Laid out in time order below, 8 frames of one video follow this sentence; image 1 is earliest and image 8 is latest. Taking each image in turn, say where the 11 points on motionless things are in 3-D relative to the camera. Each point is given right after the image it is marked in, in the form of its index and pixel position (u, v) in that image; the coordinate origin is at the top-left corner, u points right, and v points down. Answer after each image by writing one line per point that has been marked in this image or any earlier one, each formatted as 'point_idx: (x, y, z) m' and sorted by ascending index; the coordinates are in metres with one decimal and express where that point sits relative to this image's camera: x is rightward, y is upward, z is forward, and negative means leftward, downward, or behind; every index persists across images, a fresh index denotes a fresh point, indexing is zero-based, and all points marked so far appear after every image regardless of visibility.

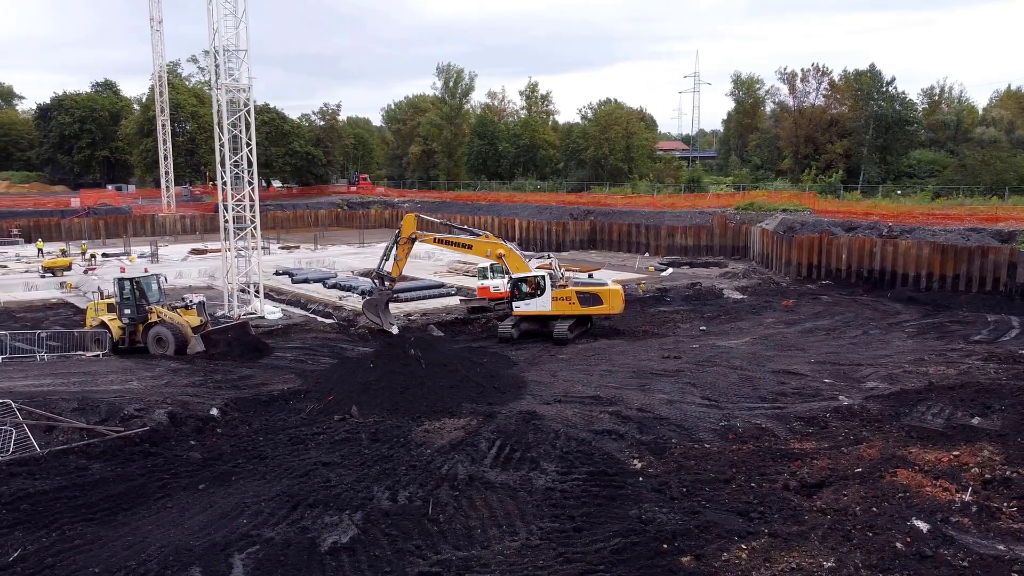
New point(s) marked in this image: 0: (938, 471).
0: (+5.3, -2.3, +10.0) m
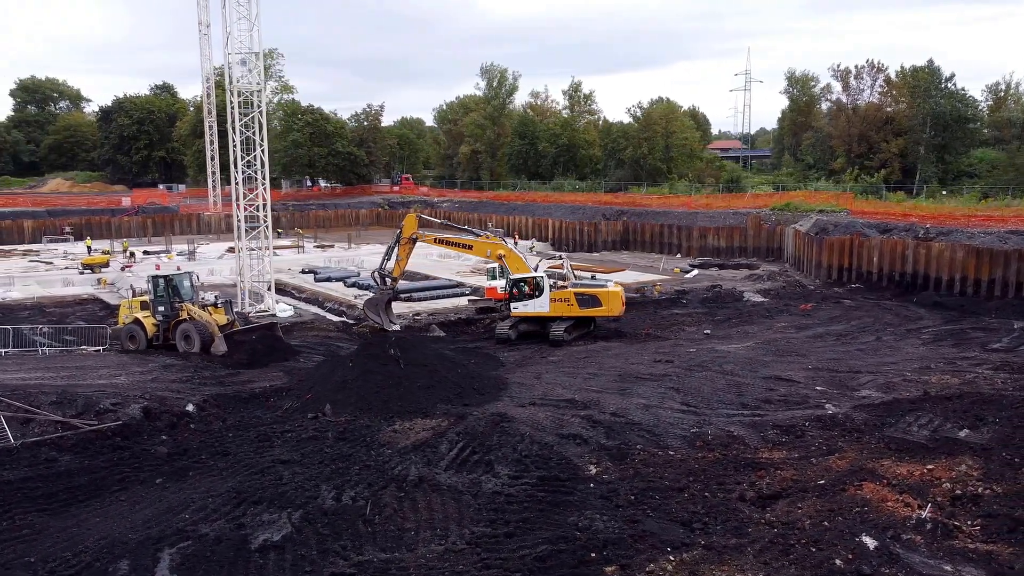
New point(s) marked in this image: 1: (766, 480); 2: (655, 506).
0: (+4.7, -2.3, +9.6) m
1: (+3.1, -2.3, +9.8) m
2: (+1.6, -2.5, +9.1) m
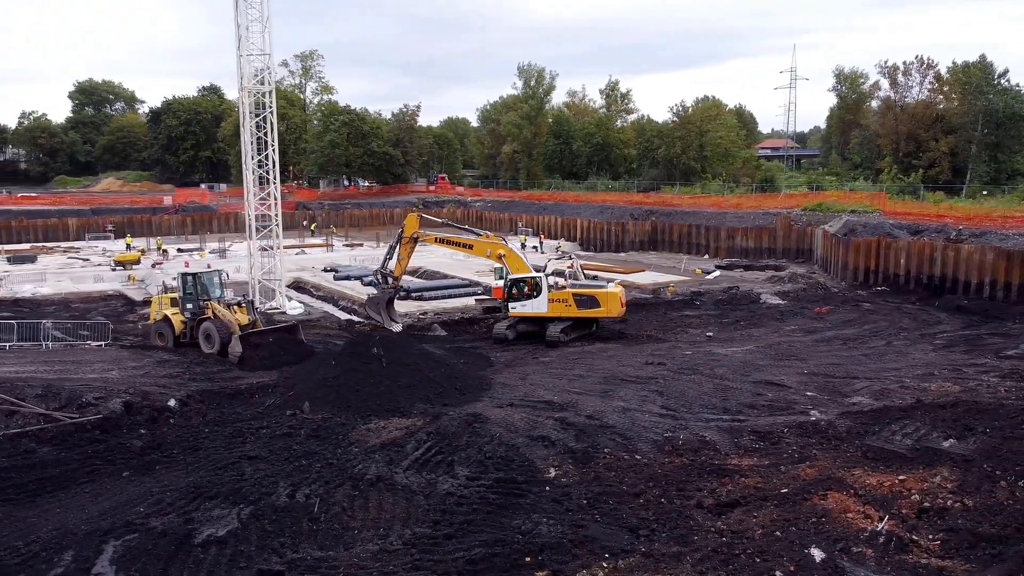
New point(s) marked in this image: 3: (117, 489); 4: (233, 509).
0: (+4.1, -2.4, +9.2) m
1: (+2.6, -2.4, +9.6) m
2: (+1.0, -2.5, +8.9) m
3: (-4.7, -2.4, +9.7) m
4: (-3.1, -2.5, +9.0) m
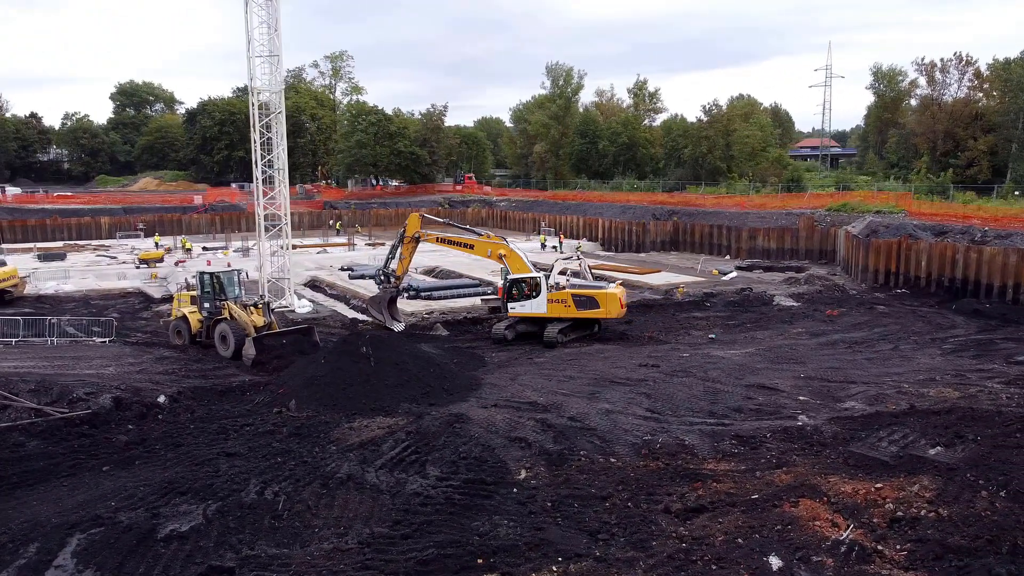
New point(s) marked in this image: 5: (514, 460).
0: (+3.7, -2.4, +9.0) m
1: (+2.2, -2.4, +9.5) m
2: (+0.6, -2.5, +8.9) m
3: (-5.1, -2.4, +9.8) m
4: (-3.5, -2.4, +9.1) m
5: (0.0, -2.2, +10.5) m
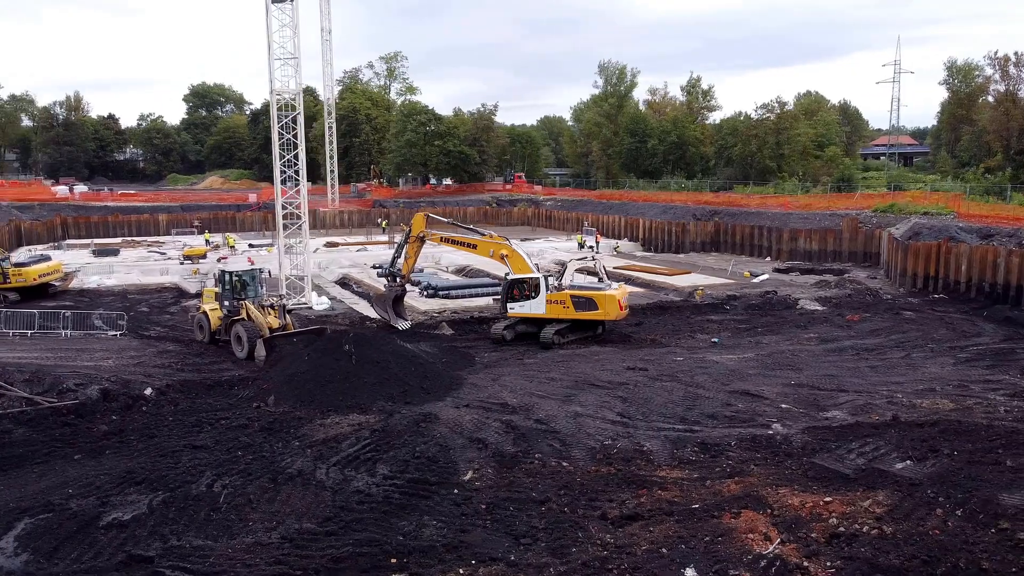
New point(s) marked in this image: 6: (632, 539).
0: (+3.0, -2.5, +8.7) m
1: (+1.5, -2.4, +9.3) m
2: (-0.1, -2.5, +8.8) m
3: (-5.7, -2.3, +10.3) m
4: (-4.2, -2.4, +9.4) m
5: (-0.6, -2.2, +10.5) m
6: (+1.2, -2.6, +8.4) m
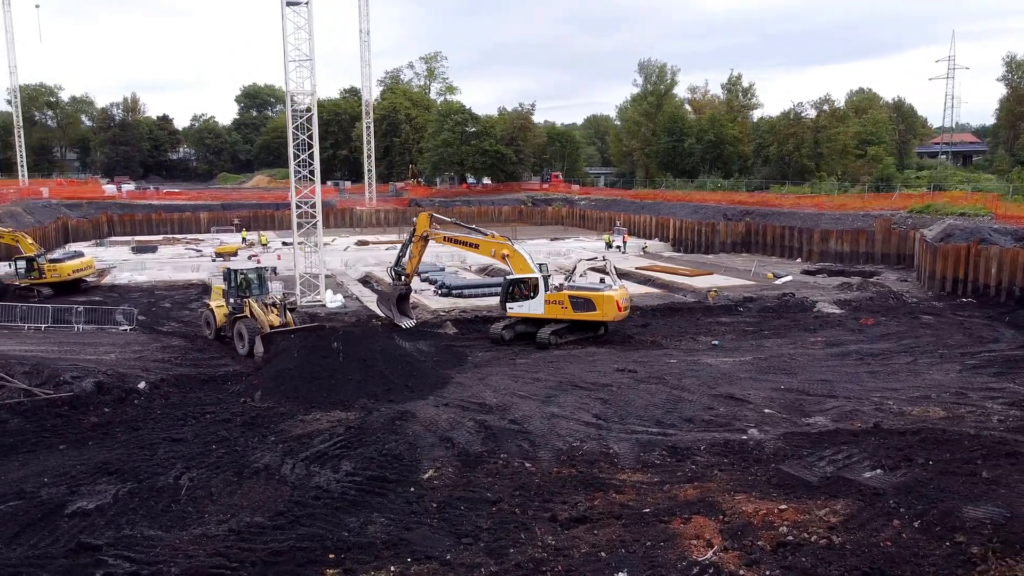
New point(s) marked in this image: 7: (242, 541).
0: (+2.4, -2.5, +8.6) m
1: (+0.9, -2.4, +9.3) m
2: (-0.7, -2.5, +8.9) m
3: (-6.2, -2.3, +10.7) m
4: (-4.7, -2.4, +9.7) m
5: (-1.1, -2.2, +10.6) m
6: (+0.6, -2.6, +8.3) m
7: (-2.7, -2.6, +8.2) m
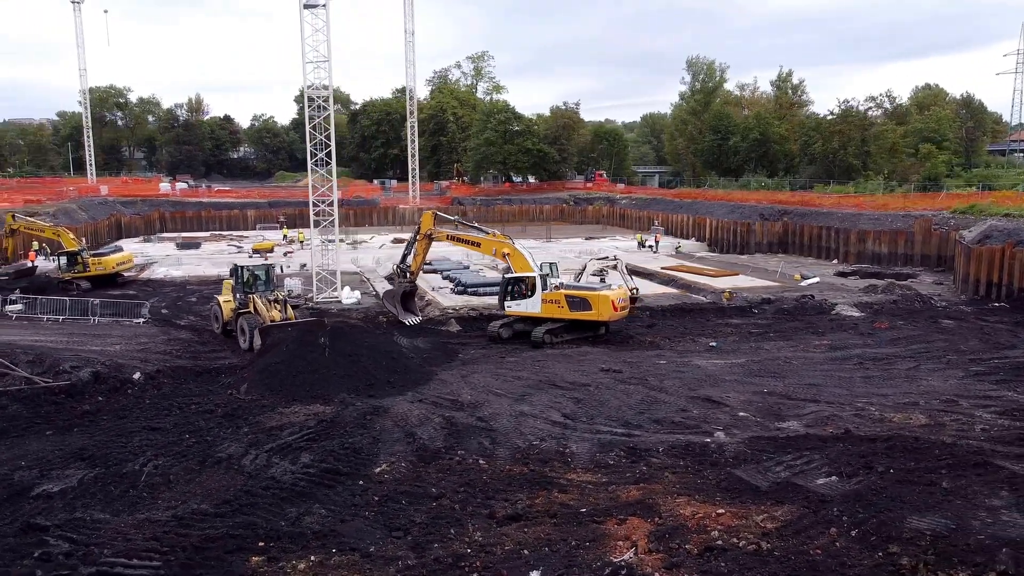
0: (+1.7, -2.5, +8.5) m
1: (+0.3, -2.4, +9.3) m
2: (-1.4, -2.5, +9.0) m
3: (-6.7, -2.2, +11.3) m
4: (-5.4, -2.3, +10.2) m
5: (-1.6, -2.2, +10.7) m
6: (-0.1, -2.6, +8.4) m
7: (-3.5, -2.5, +8.5) m
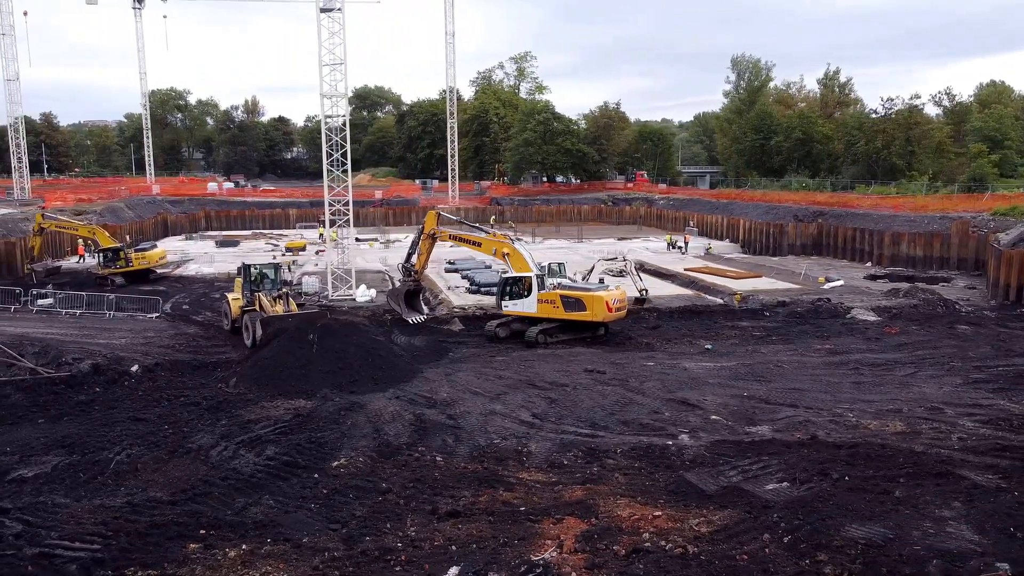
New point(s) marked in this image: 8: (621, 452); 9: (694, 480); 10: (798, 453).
0: (+1.0, -2.5, +8.5) m
1: (-0.4, -2.4, +9.4) m
2: (-2.0, -2.5, +9.3) m
3: (-7.2, -2.1, +11.8) m
4: (-5.9, -2.2, +10.7) m
5: (-2.2, -2.2, +11.0) m
6: (-0.8, -2.6, +8.5) m
7: (-4.2, -2.5, +8.9) m
8: (+1.5, -2.2, +10.7) m
9: (+2.2, -2.3, +9.7) m
10: (+3.8, -2.1, +10.5) m
